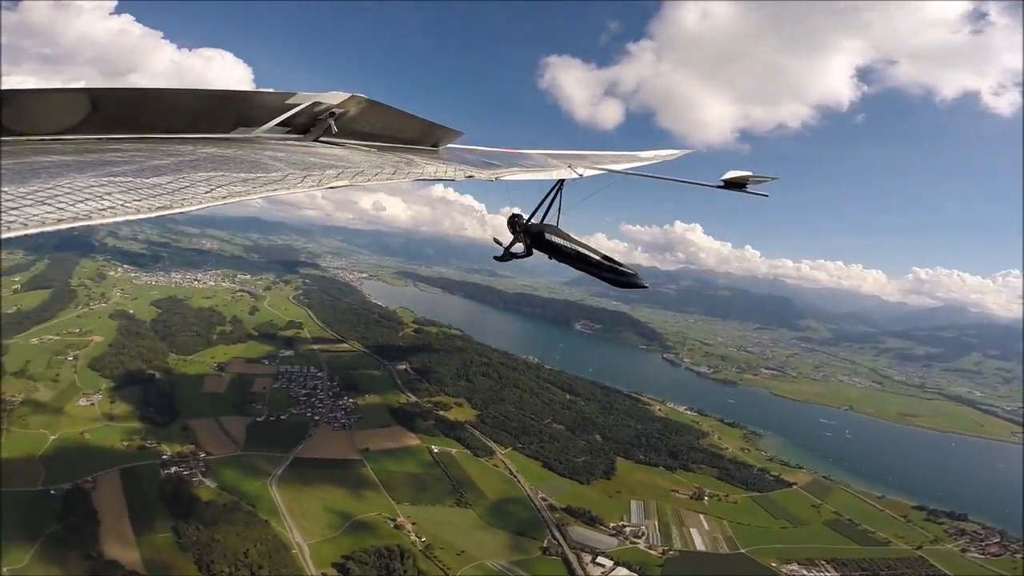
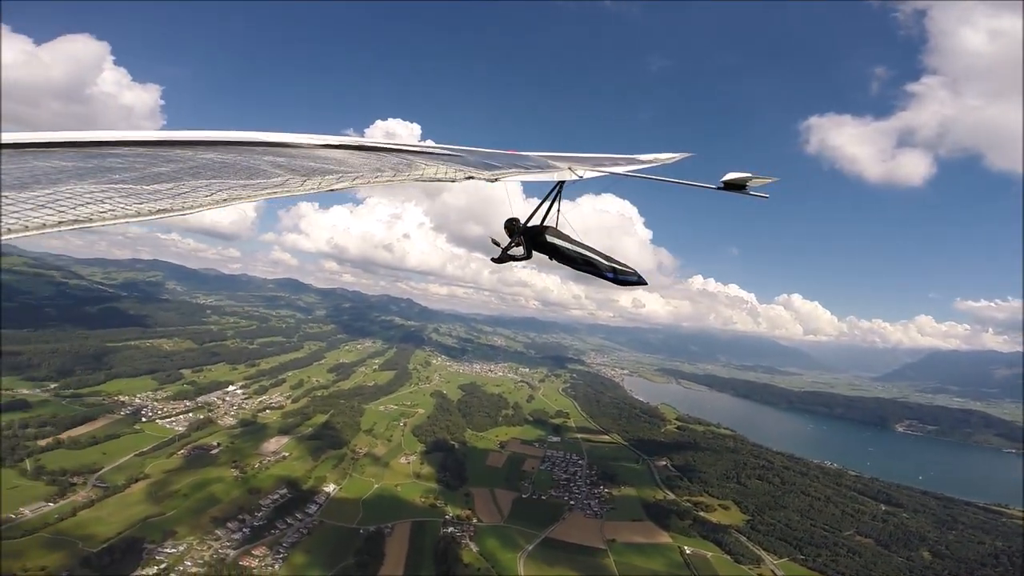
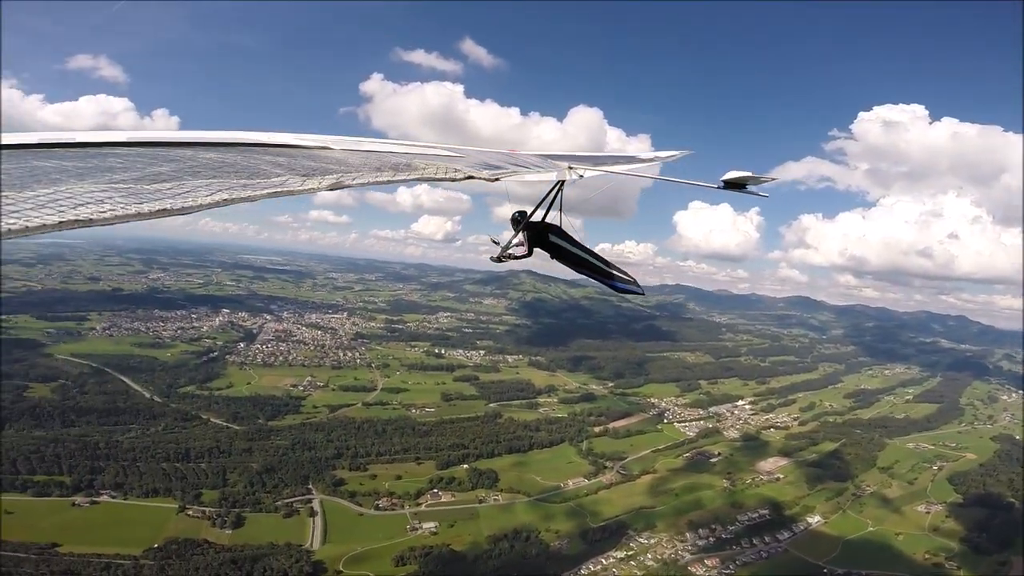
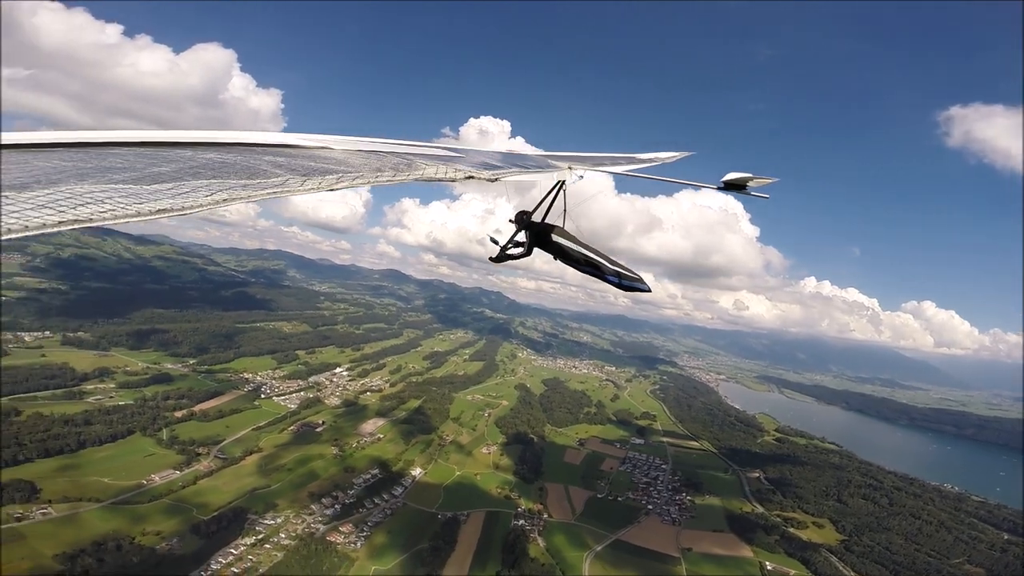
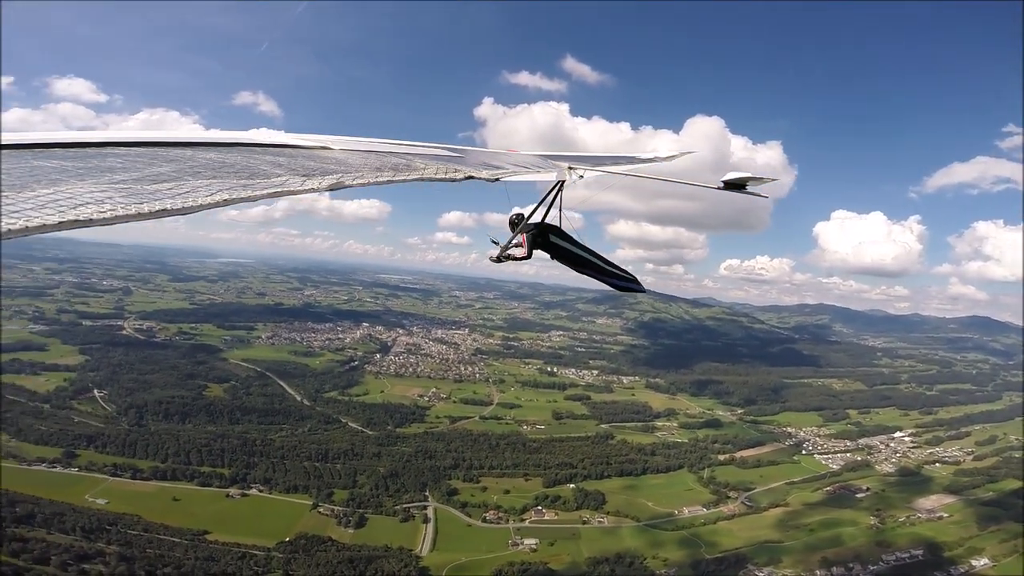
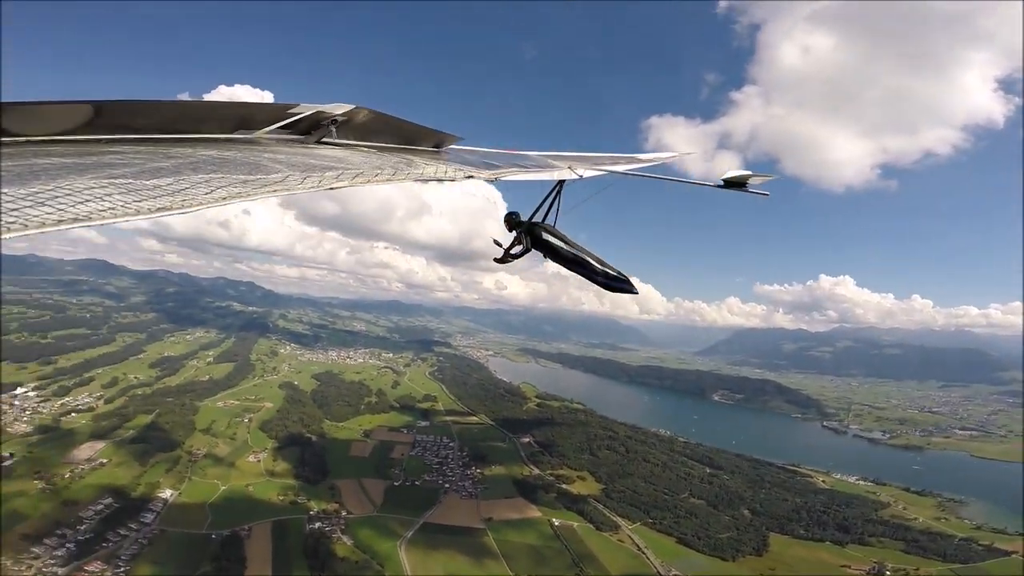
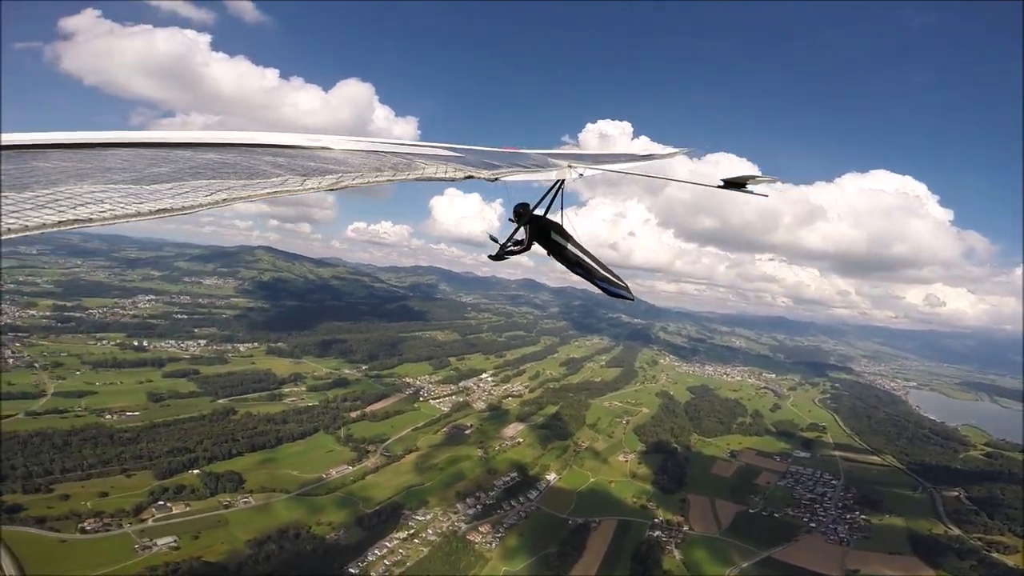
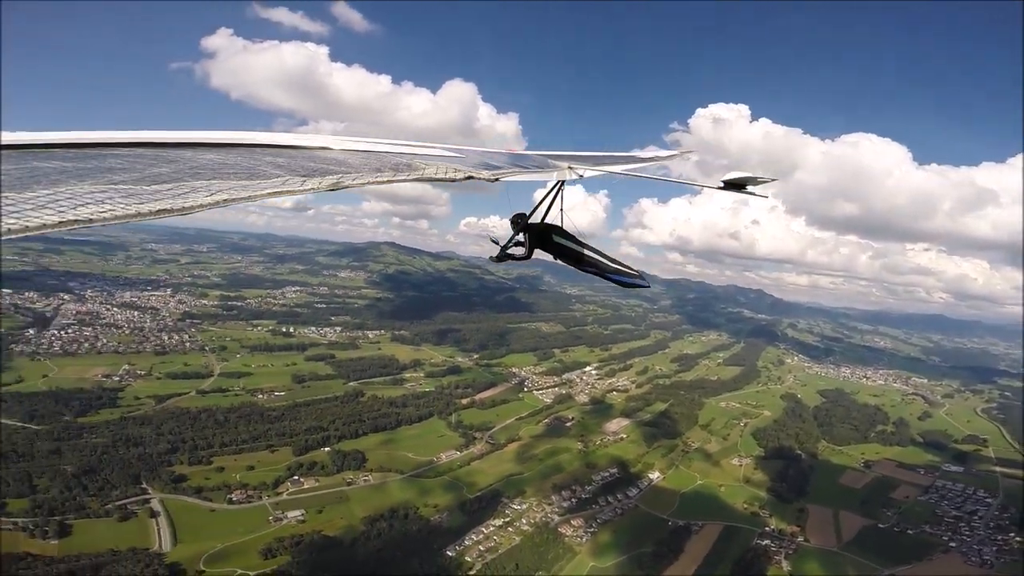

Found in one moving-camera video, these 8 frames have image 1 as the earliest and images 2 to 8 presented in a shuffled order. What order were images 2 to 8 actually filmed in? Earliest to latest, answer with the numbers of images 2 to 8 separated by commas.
6, 2, 4, 7, 8, 3, 5
